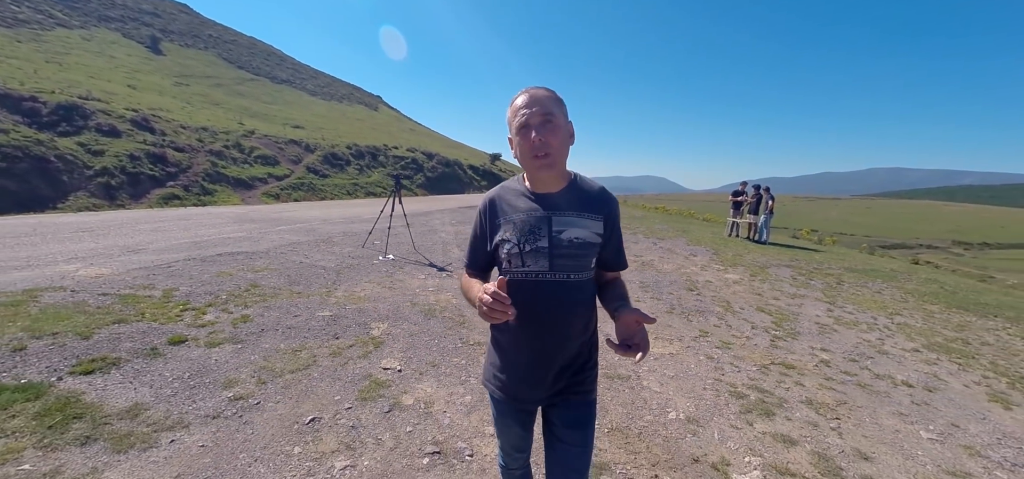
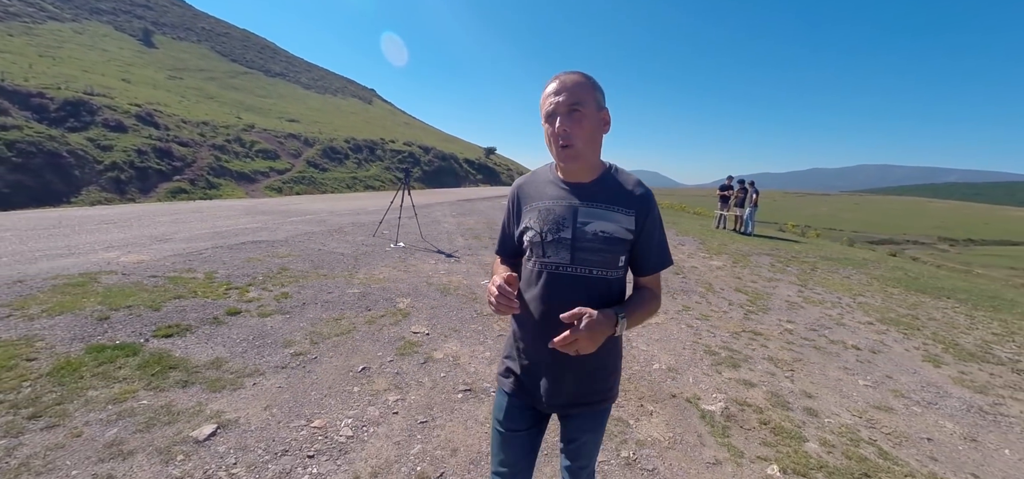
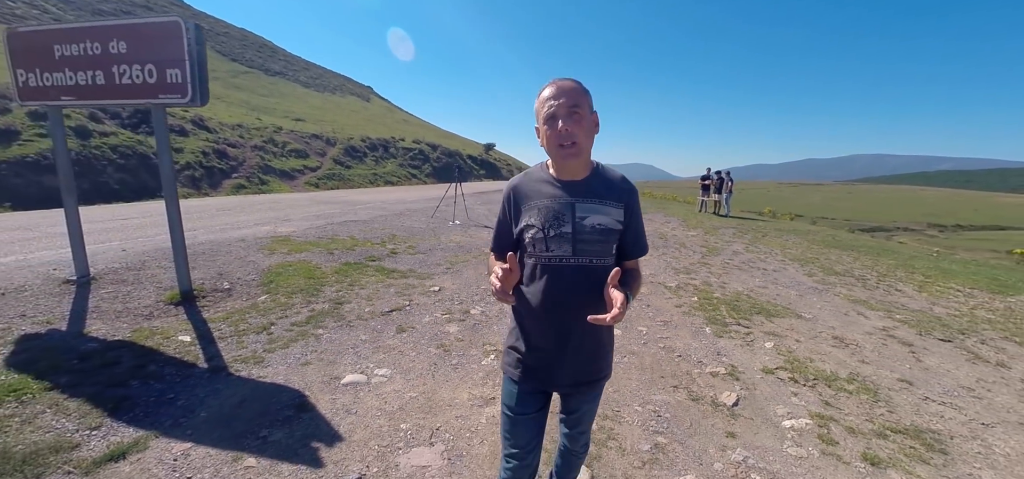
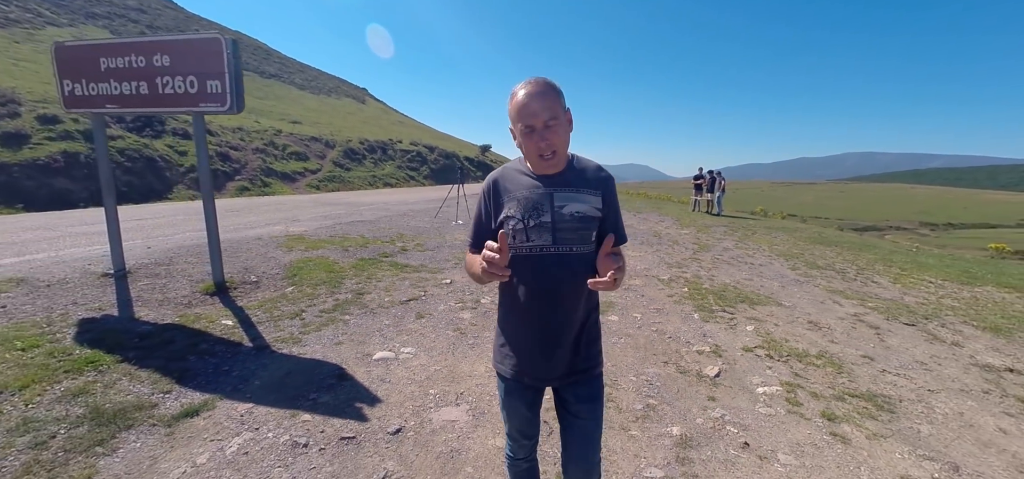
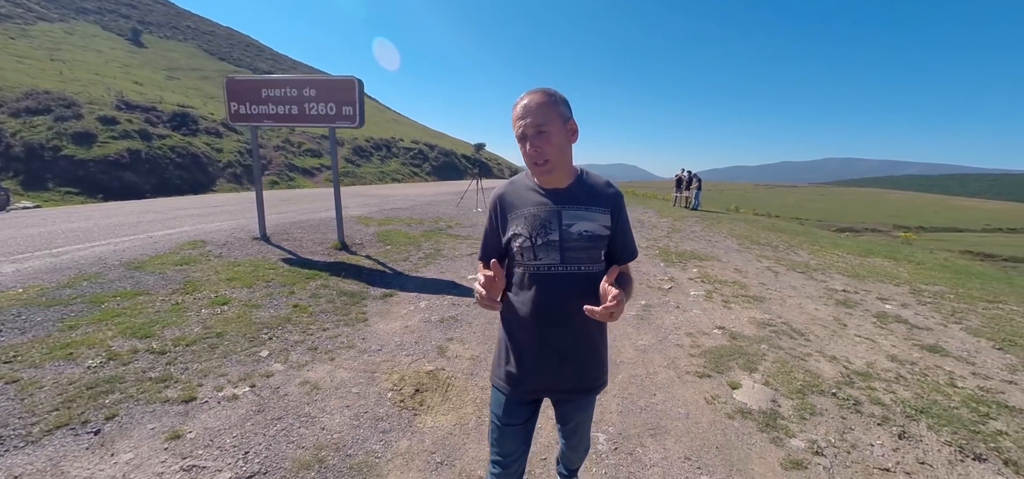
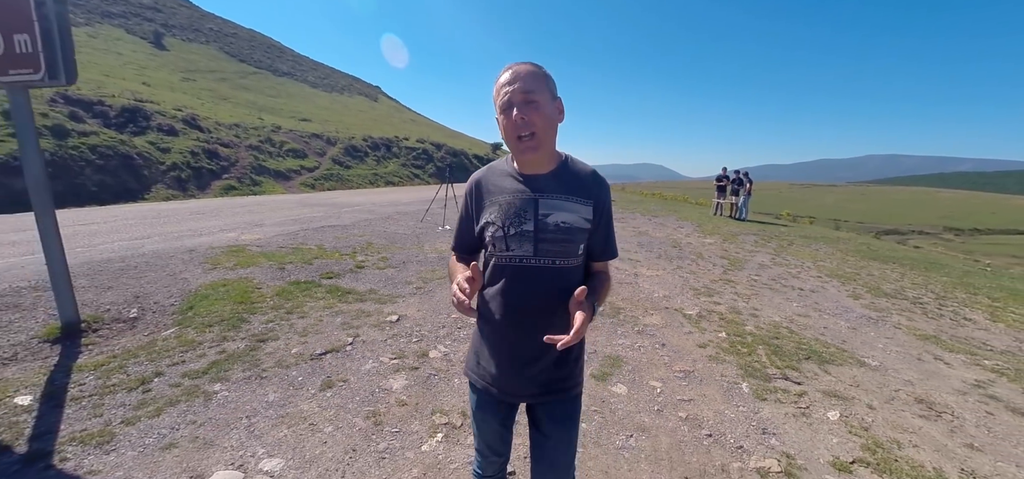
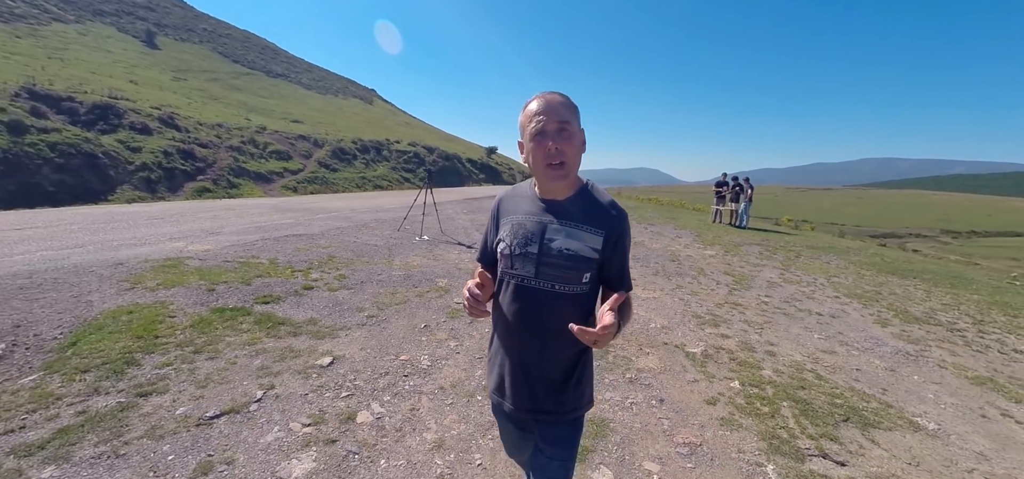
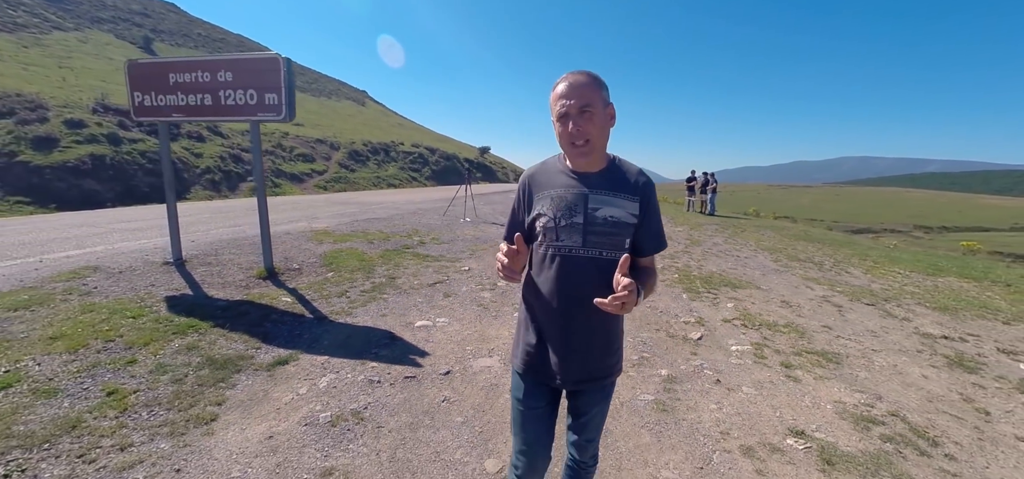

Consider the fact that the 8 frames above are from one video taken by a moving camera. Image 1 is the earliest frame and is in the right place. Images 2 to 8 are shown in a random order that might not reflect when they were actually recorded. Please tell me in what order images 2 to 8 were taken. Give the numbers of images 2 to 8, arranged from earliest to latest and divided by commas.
2, 7, 6, 3, 4, 8, 5
